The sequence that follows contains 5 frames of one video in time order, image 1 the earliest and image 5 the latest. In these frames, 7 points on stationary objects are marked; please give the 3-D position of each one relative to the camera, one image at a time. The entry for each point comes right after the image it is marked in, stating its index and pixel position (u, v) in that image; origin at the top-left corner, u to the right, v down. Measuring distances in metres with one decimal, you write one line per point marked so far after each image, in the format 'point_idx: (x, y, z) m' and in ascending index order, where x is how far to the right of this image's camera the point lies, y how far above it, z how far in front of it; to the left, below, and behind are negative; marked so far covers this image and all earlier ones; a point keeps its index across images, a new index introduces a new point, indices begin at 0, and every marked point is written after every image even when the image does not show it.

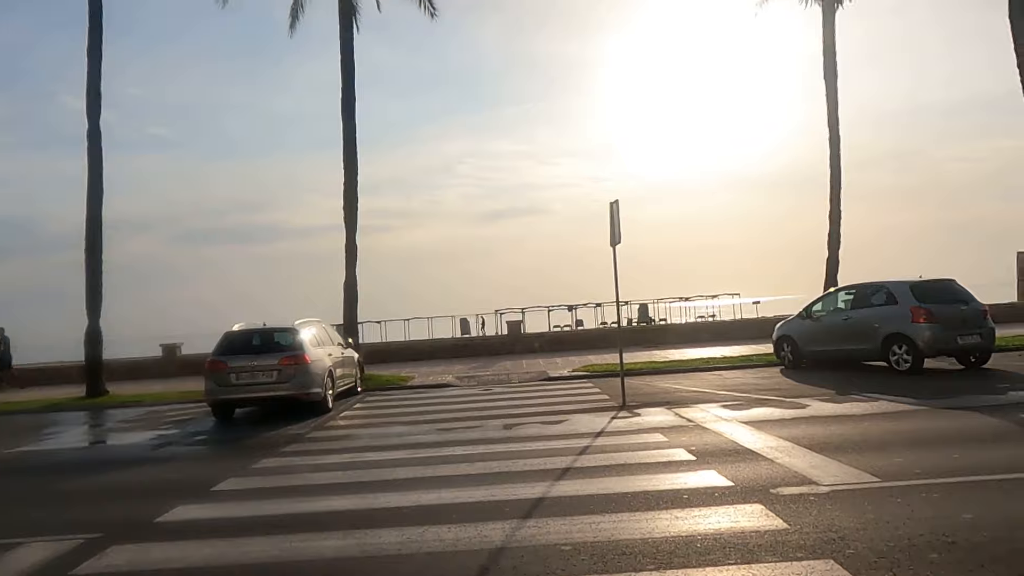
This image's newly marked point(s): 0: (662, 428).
0: (+2.1, -2.0, +10.6) m
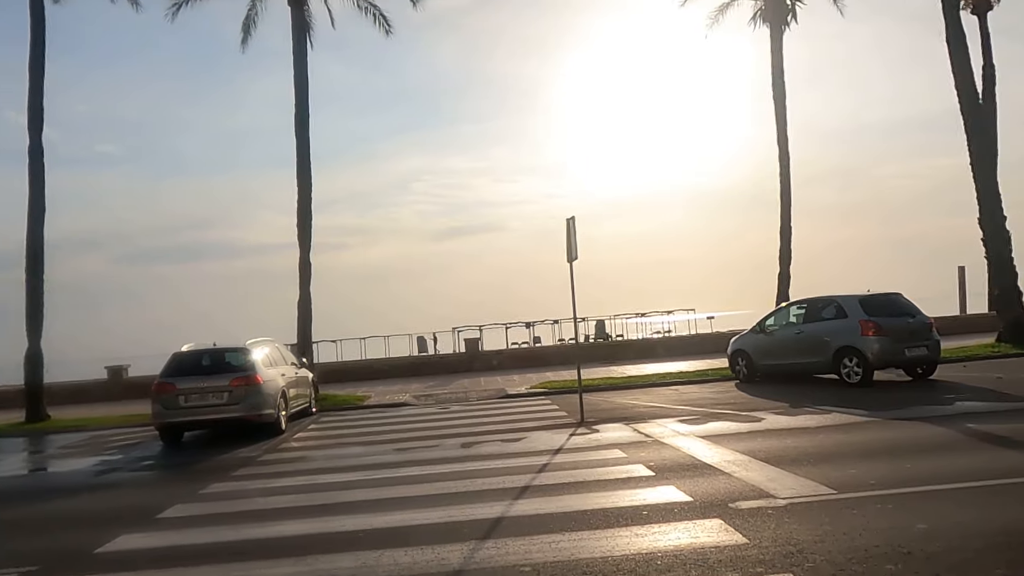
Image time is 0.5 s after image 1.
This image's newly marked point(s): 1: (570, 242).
0: (+1.5, -2.2, +10.6) m
1: (+1.0, +0.8, +13.6) m
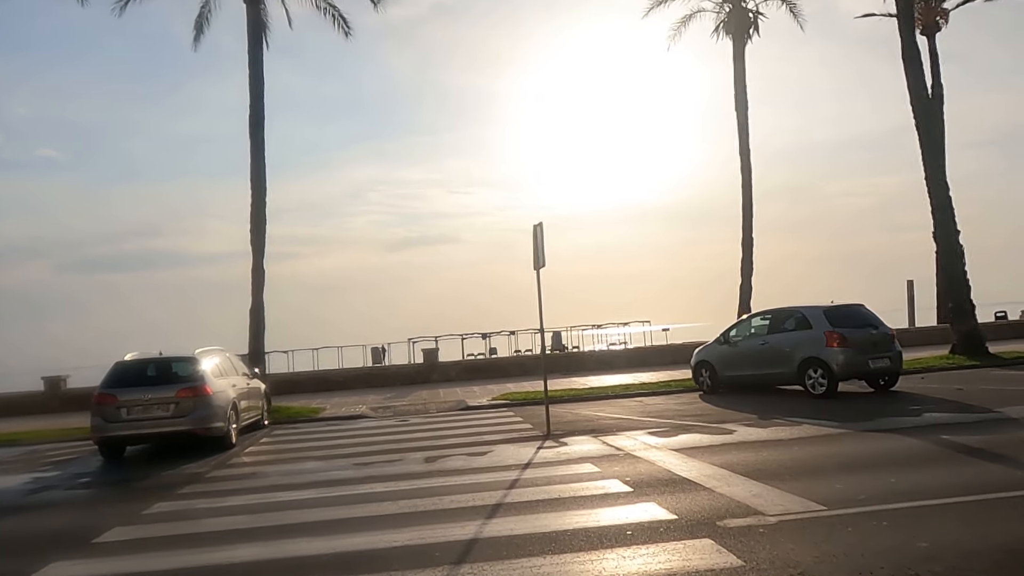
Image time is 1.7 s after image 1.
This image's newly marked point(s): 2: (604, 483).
0: (+1.1, -2.3, +10.2) m
1: (+0.4, +0.7, +13.2) m
2: (+1.0, -2.1, +8.4) m
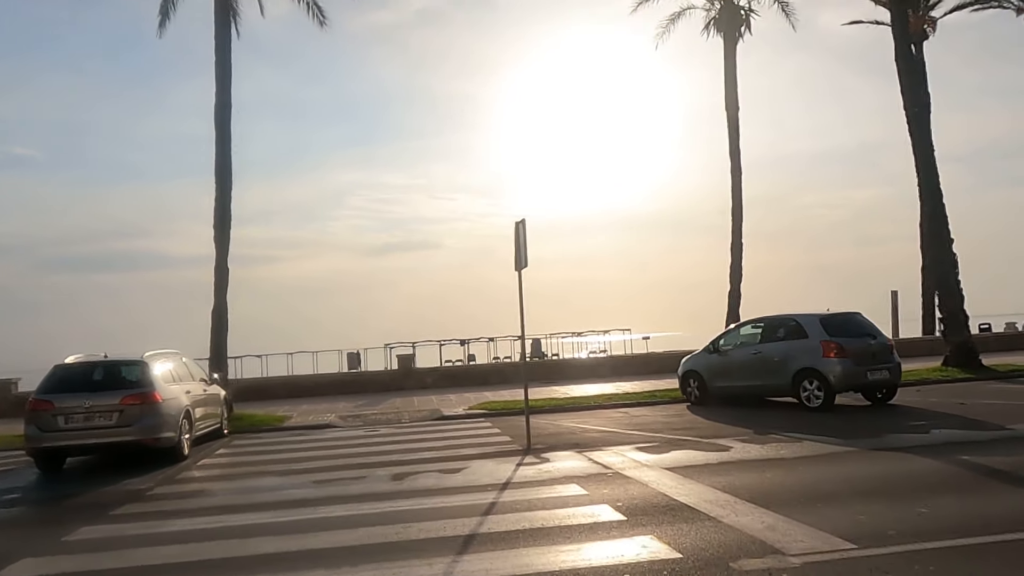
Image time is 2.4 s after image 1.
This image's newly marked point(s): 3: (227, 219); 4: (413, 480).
0: (+0.8, -2.3, +9.2) m
1: (+0.1, +0.6, +12.2) m
2: (+0.8, -2.1, +7.4) m
3: (-7.5, +1.8, +20.0) m
4: (-1.3, -2.5, +9.9) m
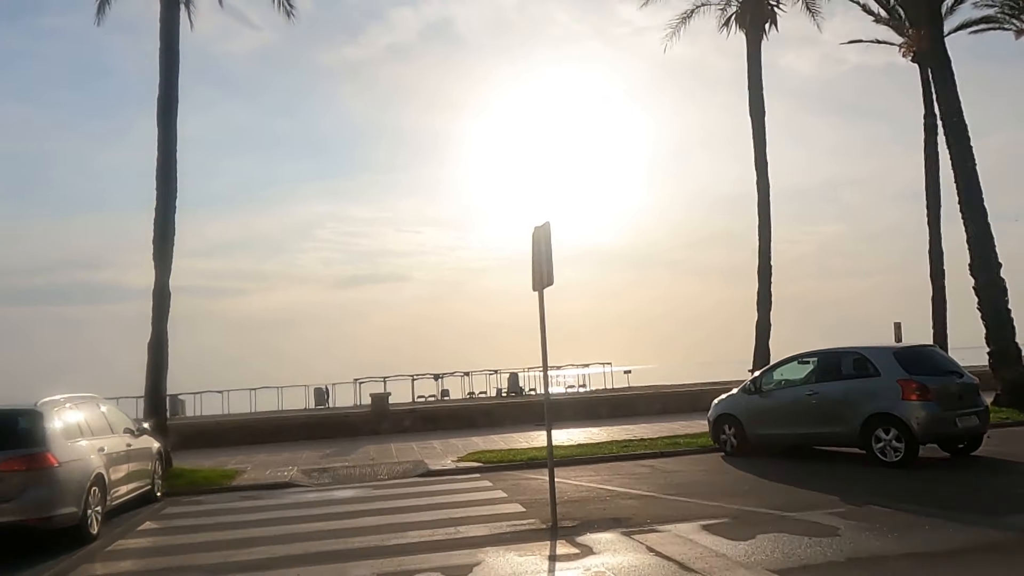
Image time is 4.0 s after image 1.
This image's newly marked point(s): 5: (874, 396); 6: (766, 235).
0: (+1.1, -2.5, +6.3) m
1: (+0.3, +0.3, +9.4) m
2: (+1.2, -2.2, +4.4) m
3: (-7.5, +1.2, +16.8) m
4: (-1.0, -2.7, +6.9) m
5: (+5.9, -1.8, +12.5) m
6: (+6.2, +1.3, +18.4) m
